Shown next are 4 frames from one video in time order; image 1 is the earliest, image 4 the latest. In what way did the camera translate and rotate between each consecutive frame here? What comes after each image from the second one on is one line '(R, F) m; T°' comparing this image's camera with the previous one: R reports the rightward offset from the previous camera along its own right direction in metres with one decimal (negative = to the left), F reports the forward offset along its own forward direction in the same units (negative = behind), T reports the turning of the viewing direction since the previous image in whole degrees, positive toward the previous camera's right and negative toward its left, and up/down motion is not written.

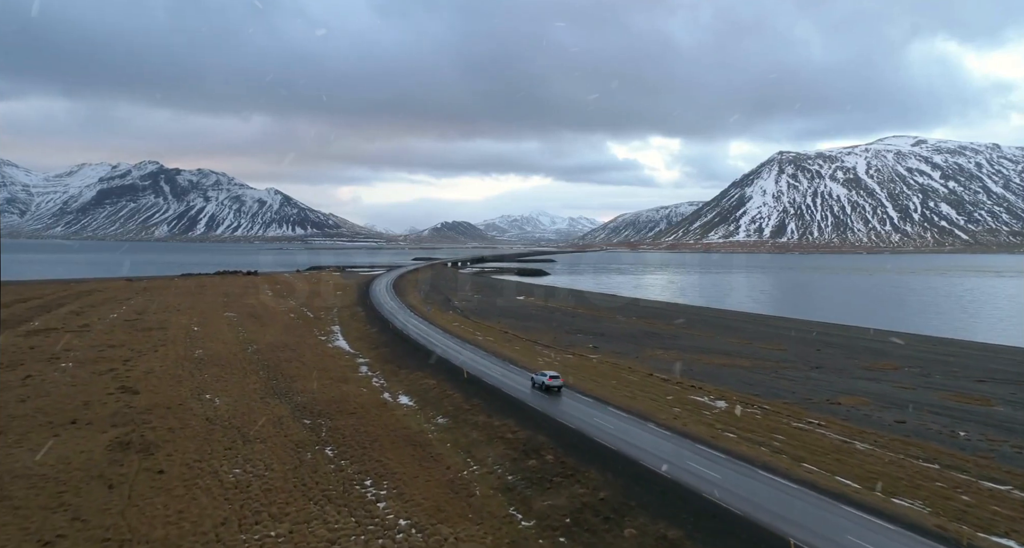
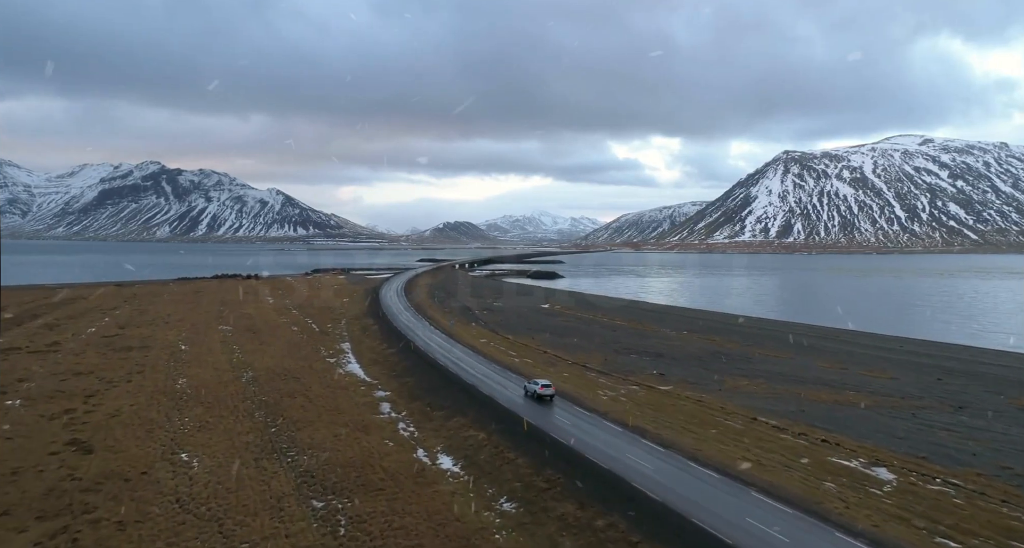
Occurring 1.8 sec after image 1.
(-2.7, +7.8) m; 0°
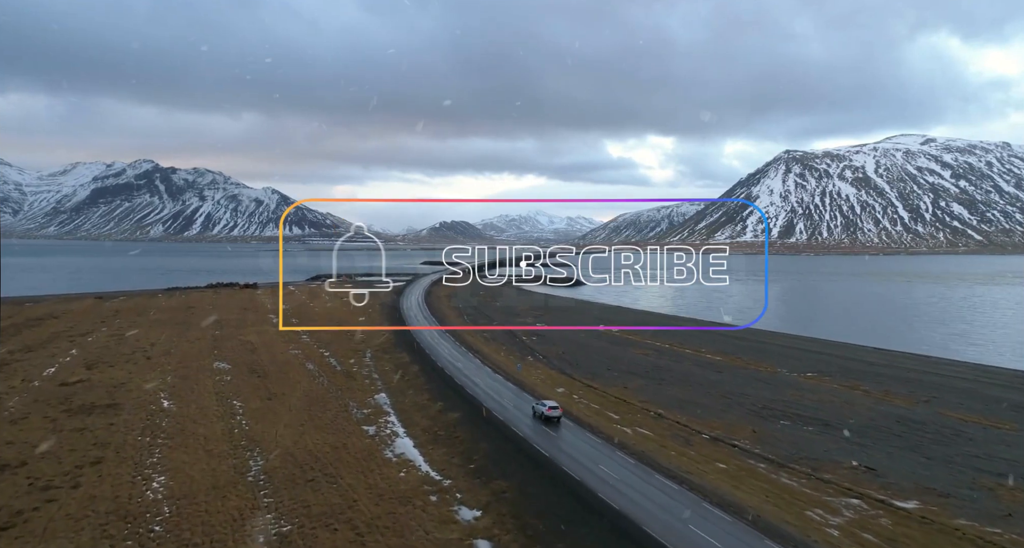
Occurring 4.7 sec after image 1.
(-5.7, +12.4) m; 0°
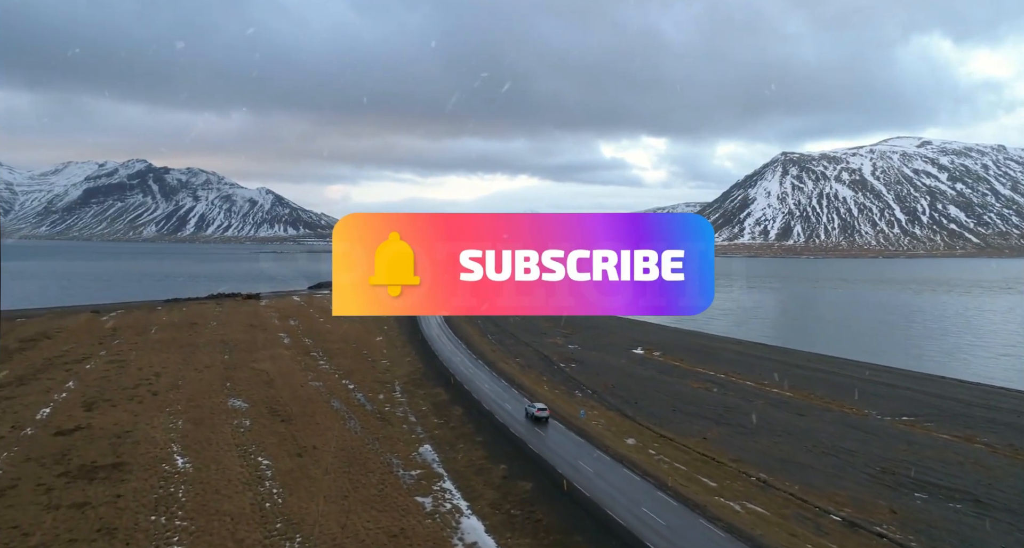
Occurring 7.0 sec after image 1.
(-3.9, +5.2) m; +1°
